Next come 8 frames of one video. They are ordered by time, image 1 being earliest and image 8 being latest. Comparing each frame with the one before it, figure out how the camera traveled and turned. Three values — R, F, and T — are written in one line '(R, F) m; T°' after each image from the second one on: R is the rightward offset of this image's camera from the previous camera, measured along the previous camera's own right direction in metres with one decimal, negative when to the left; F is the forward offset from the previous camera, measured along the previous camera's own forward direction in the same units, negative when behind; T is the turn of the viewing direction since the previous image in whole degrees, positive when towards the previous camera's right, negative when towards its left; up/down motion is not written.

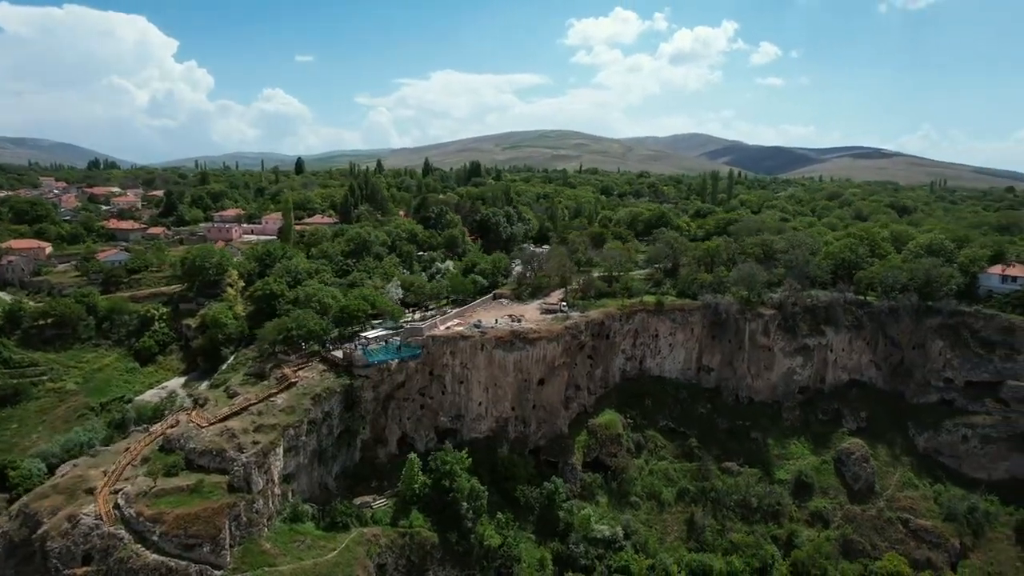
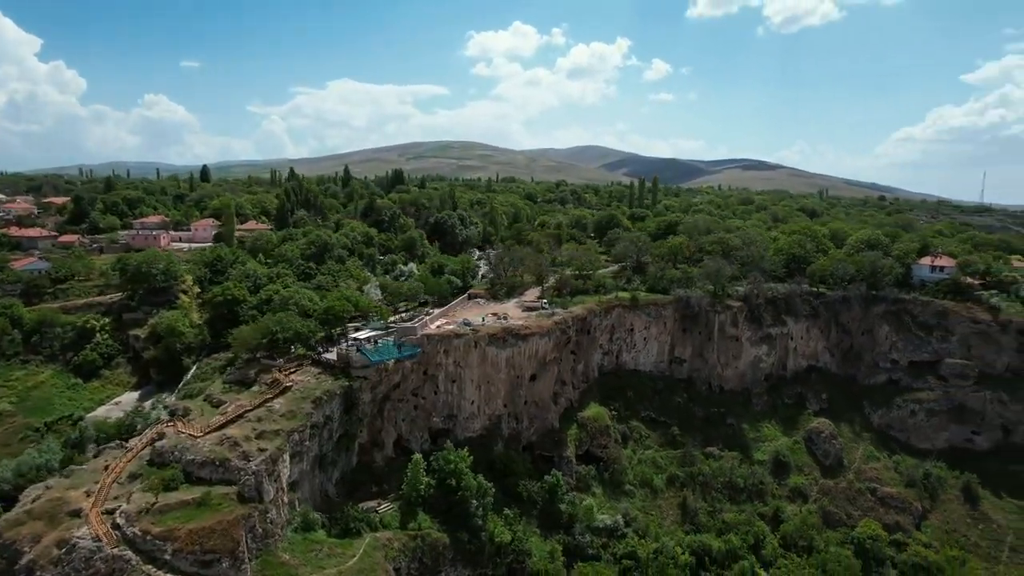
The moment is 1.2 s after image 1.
(-5.1, +0.2) m; +8°
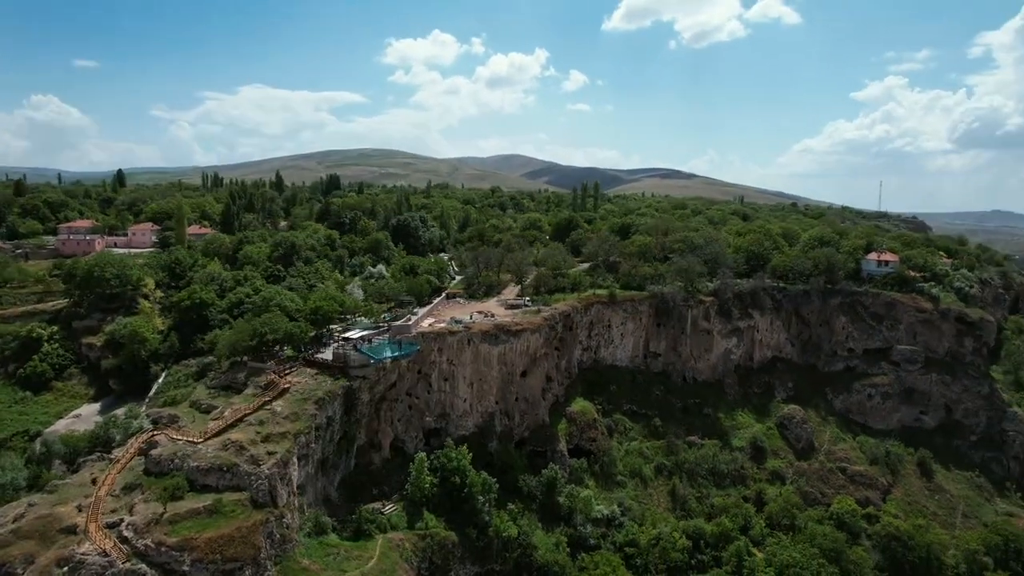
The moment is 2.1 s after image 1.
(-4.1, 0.0) m; +7°
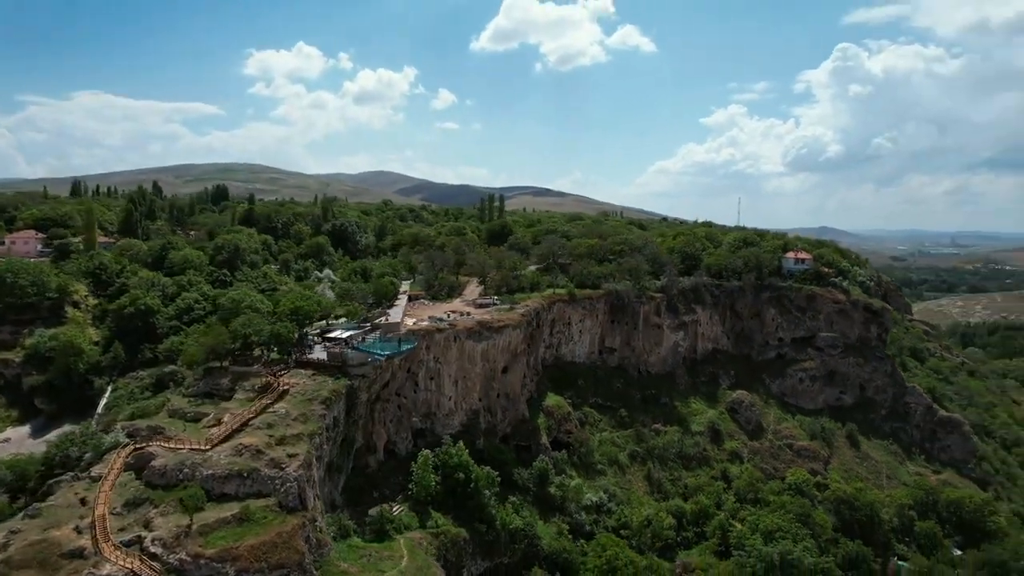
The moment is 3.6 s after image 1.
(-6.6, +0.3) m; +11°
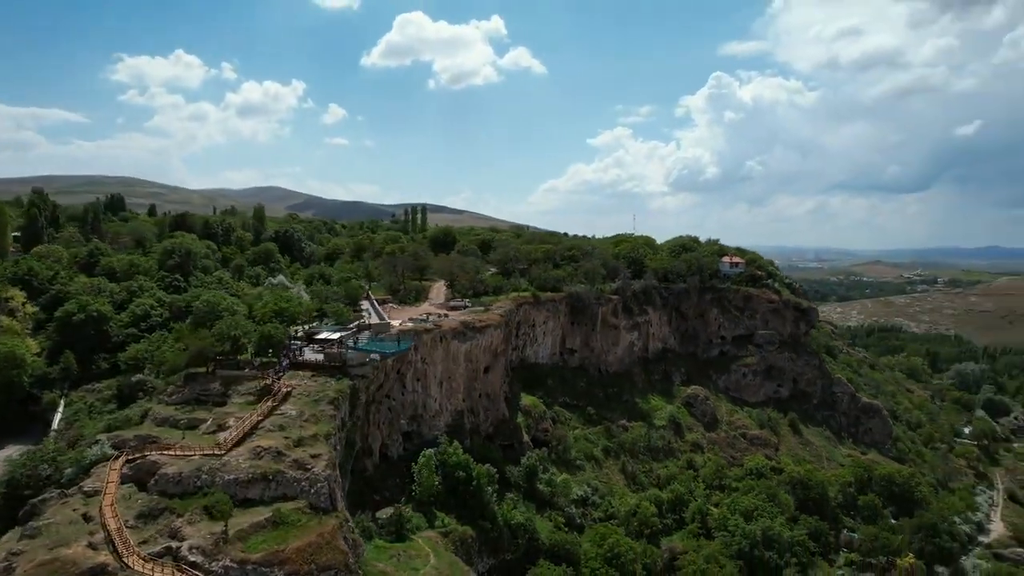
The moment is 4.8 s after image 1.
(-5.3, 0.0) m; +9°
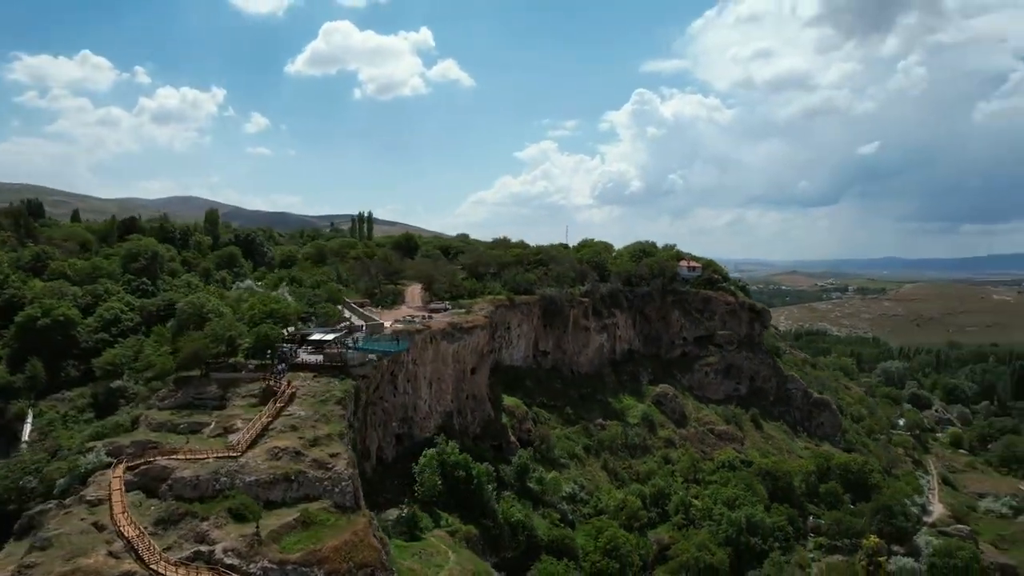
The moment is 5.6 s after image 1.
(-3.5, -0.1) m; +6°
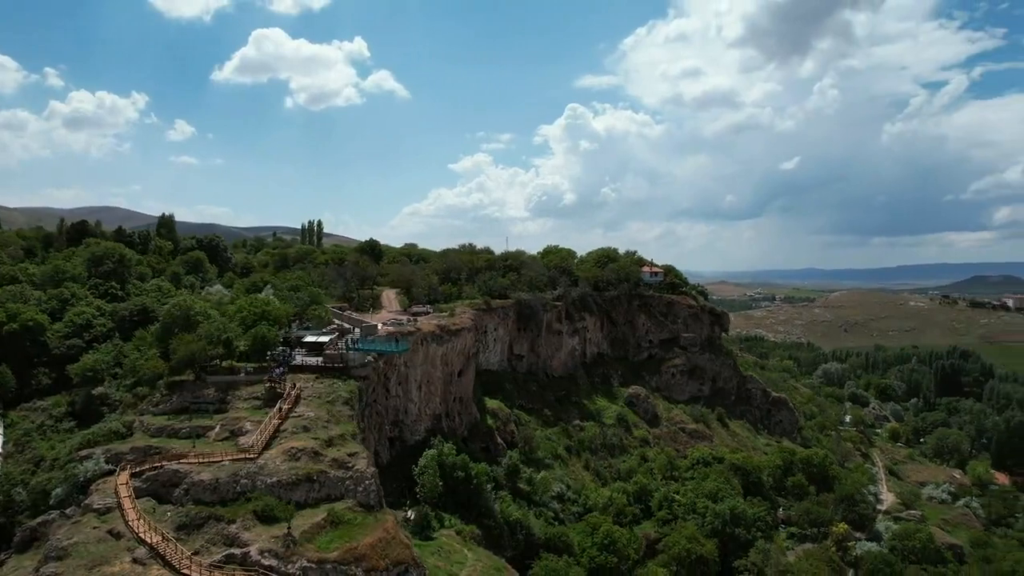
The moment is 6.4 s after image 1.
(-3.1, -0.1) m; +6°
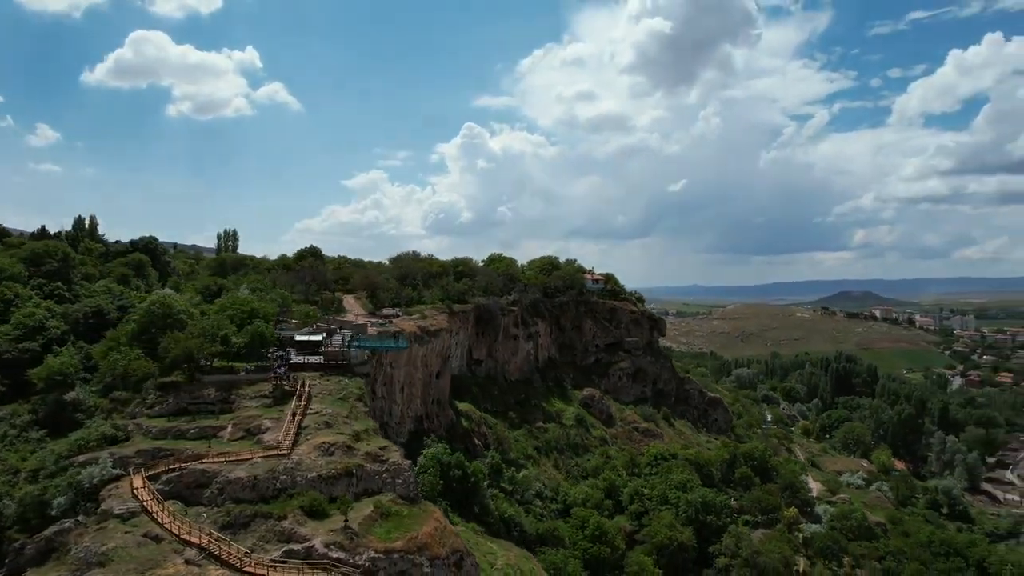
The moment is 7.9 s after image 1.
(-5.0, +0.1) m; +9°
